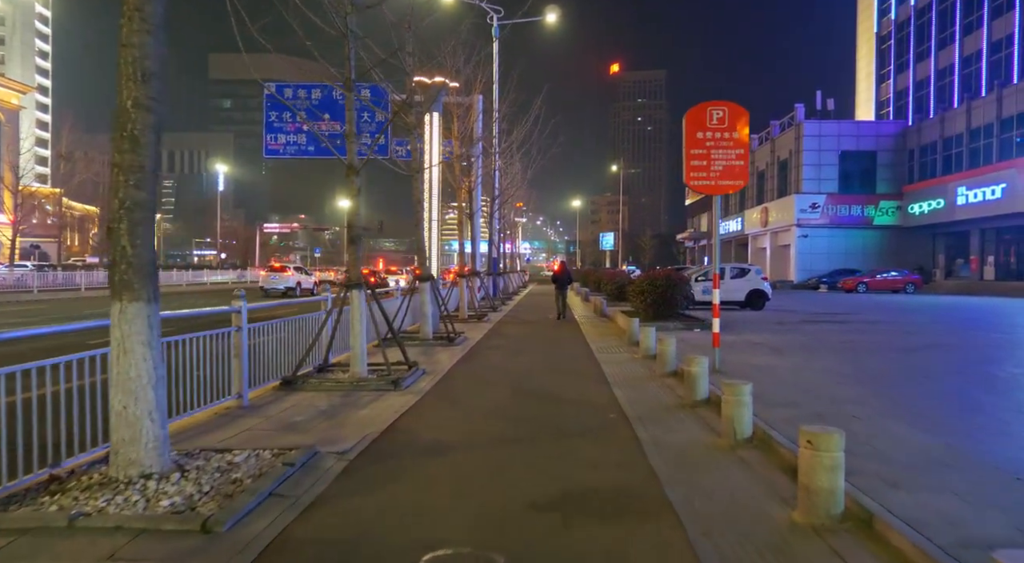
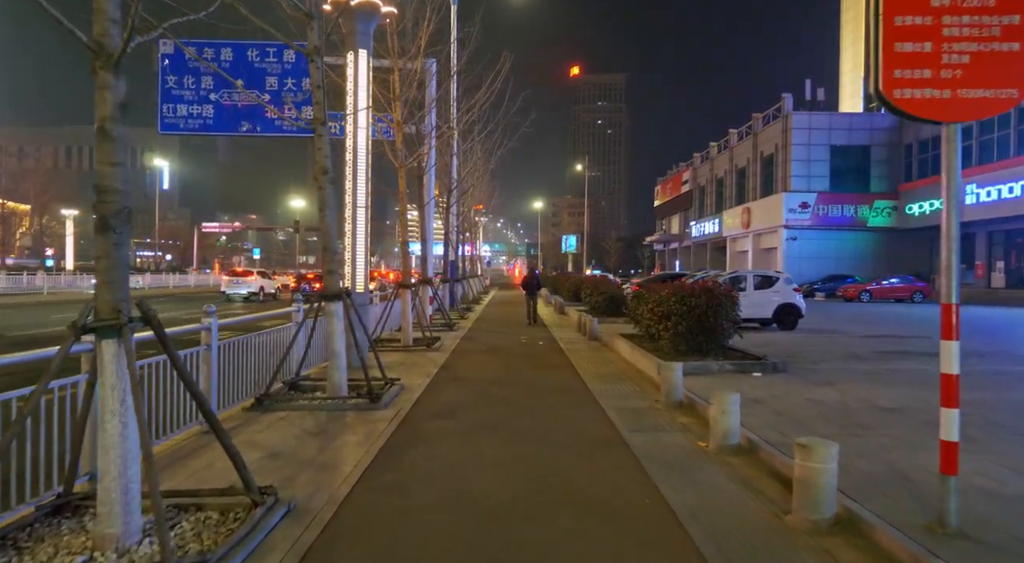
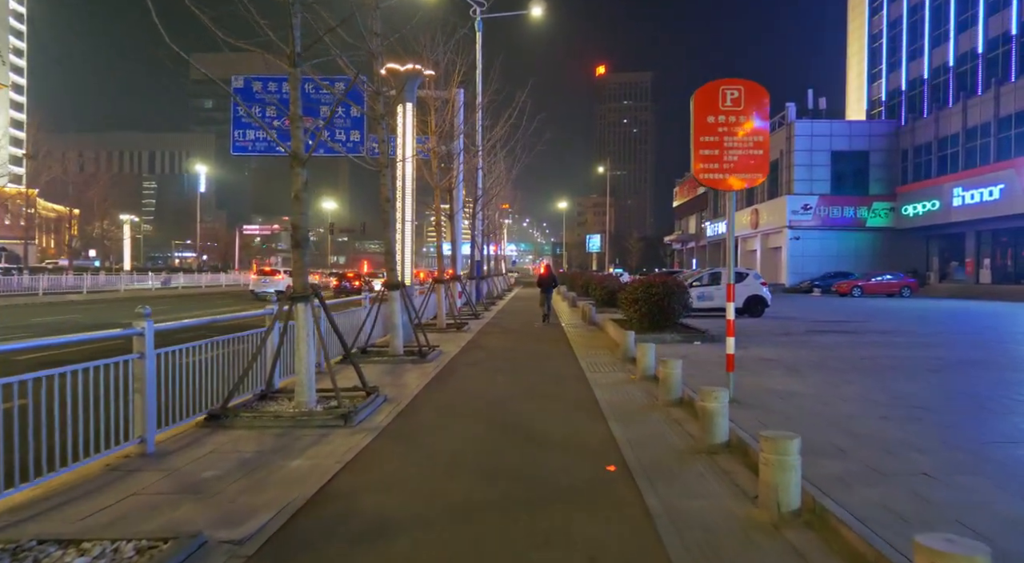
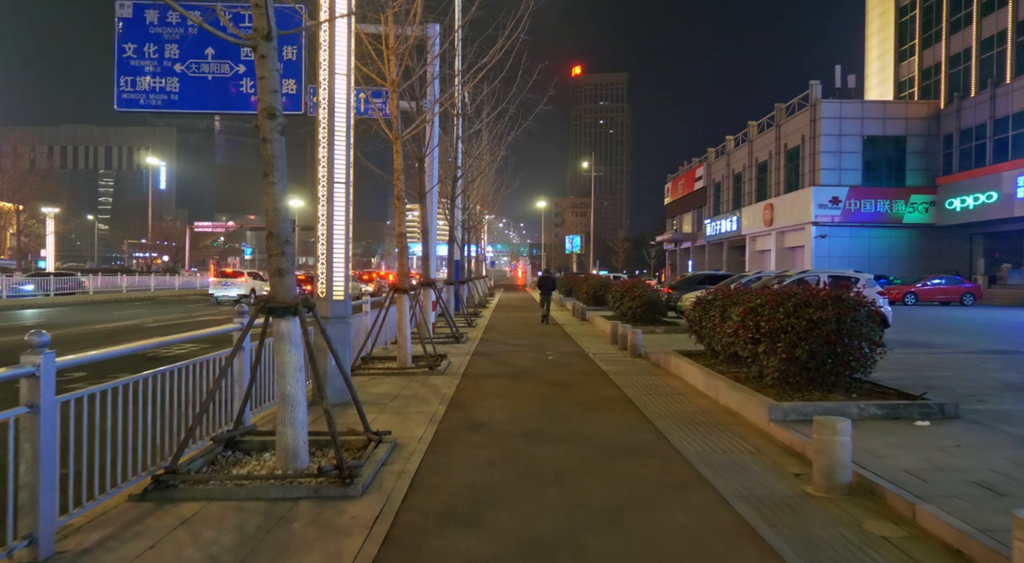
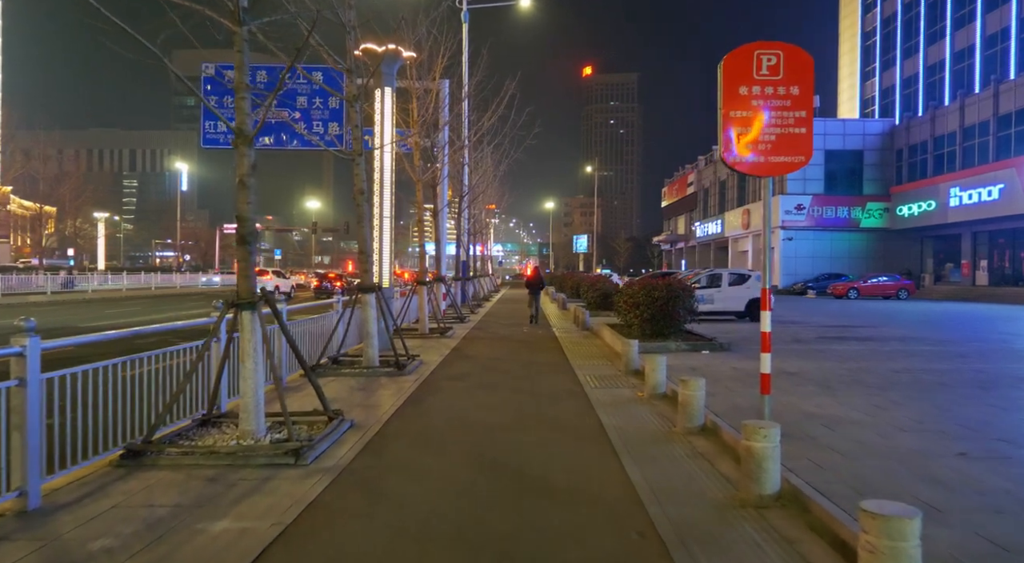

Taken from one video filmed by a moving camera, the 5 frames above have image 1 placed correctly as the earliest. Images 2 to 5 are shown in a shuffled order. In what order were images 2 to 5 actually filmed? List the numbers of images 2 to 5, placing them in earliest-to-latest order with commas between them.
3, 5, 2, 4
